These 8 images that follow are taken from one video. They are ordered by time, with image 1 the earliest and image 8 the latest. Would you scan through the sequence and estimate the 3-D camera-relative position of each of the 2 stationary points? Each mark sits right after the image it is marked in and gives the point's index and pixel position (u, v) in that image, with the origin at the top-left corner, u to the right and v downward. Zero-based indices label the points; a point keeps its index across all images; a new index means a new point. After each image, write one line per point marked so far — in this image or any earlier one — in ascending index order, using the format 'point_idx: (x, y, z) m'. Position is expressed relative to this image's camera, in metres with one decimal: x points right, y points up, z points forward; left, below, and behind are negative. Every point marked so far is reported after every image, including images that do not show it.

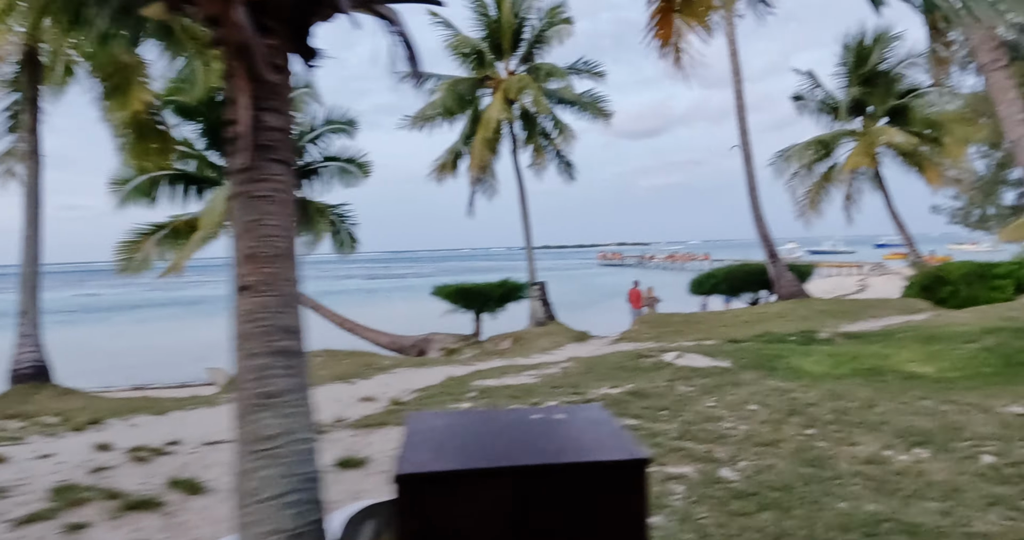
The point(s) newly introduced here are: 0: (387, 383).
0: (-1.5, -1.3, +7.7) m
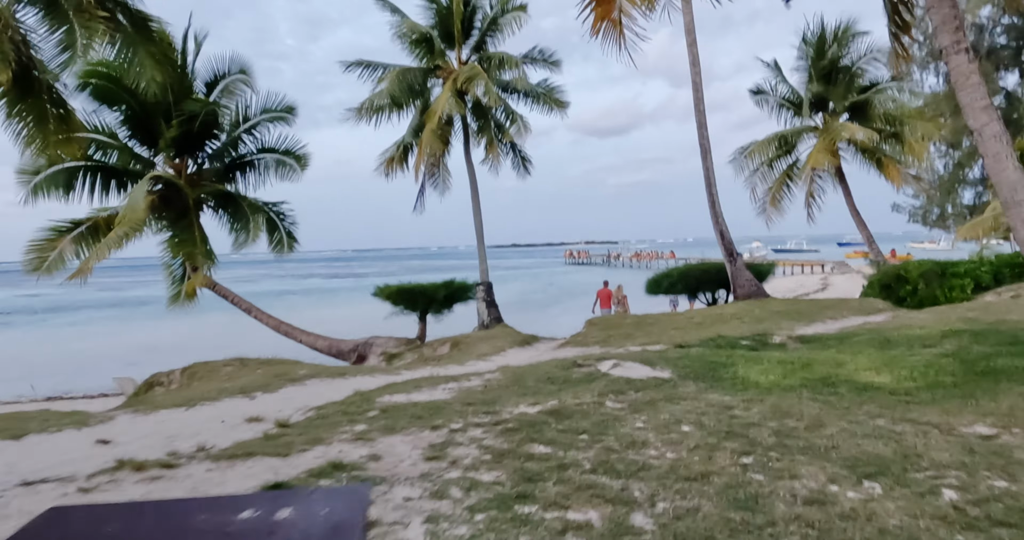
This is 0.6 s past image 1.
0: (-2.3, -1.3, +6.8) m
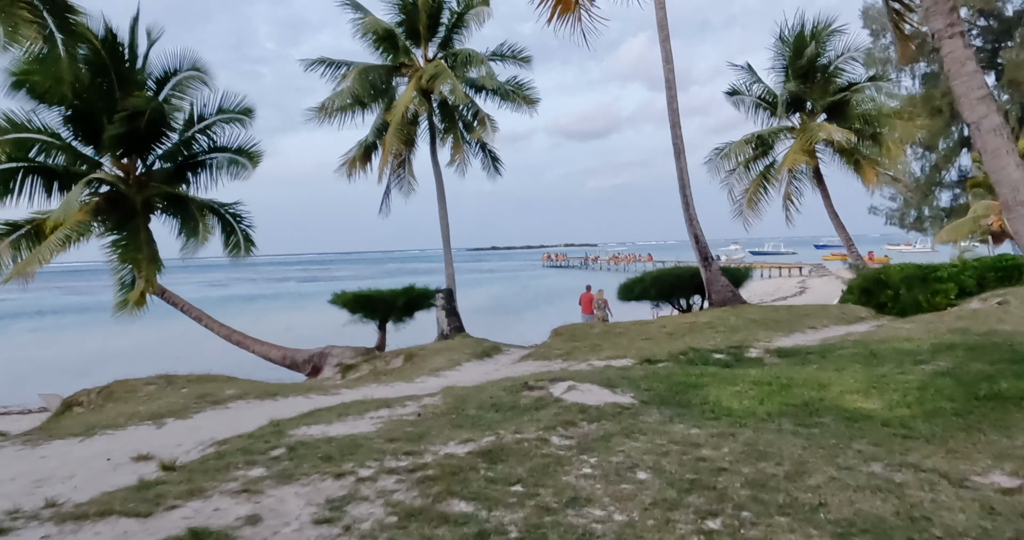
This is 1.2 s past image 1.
0: (-2.8, -1.4, +5.9) m
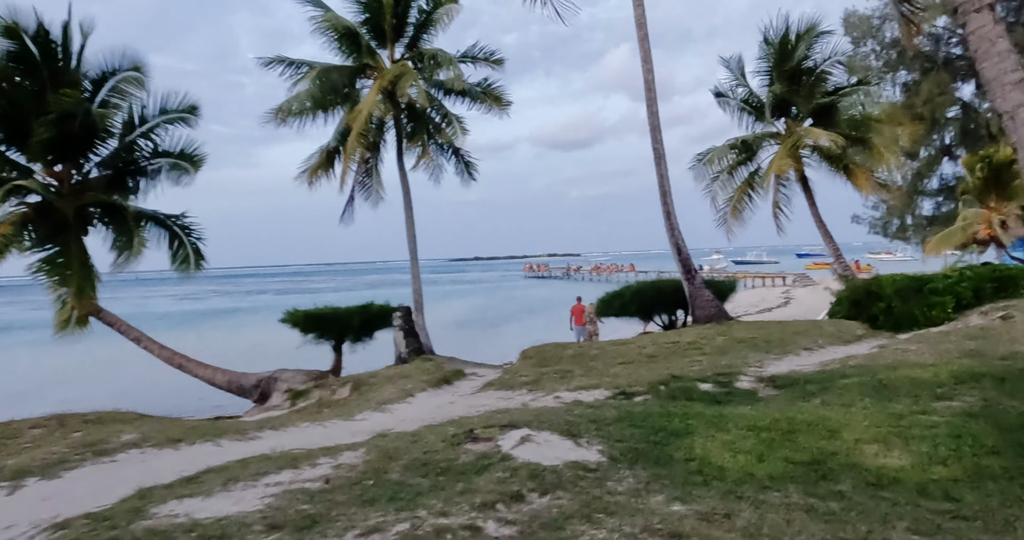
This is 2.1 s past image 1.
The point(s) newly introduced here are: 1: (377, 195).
0: (-3.3, -1.6, +4.7) m
1: (-3.8, +2.1, +18.6) m
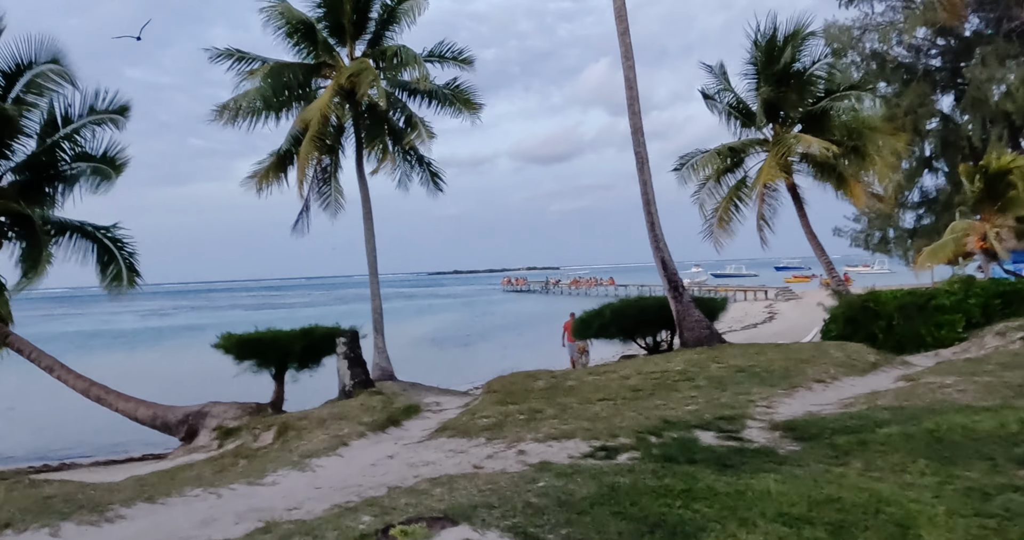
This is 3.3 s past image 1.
0: (-3.6, -1.7, +3.1) m
1: (-4.5, +1.7, +17.0) m
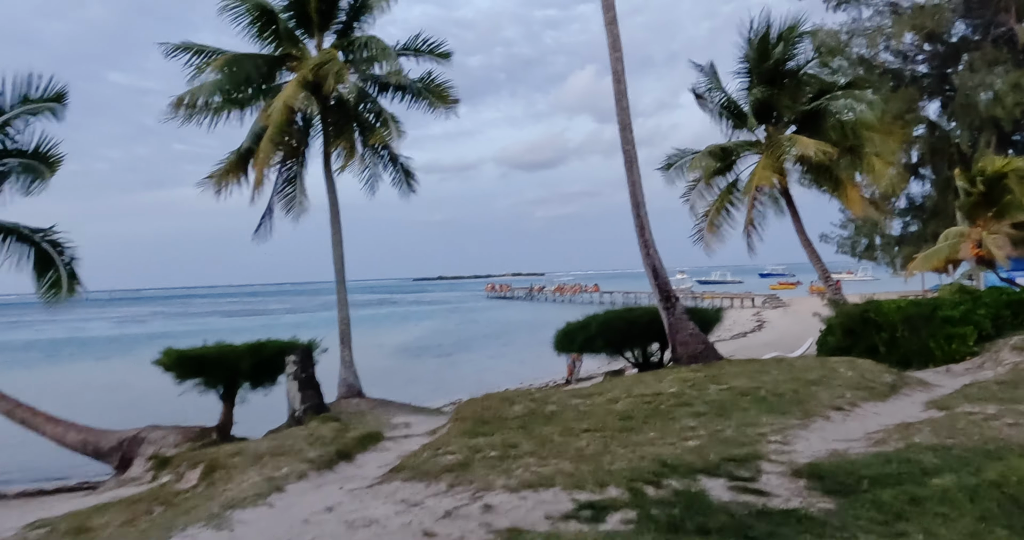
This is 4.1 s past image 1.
0: (-3.8, -1.8, +1.9) m
1: (-5.0, +1.5, +15.8) m
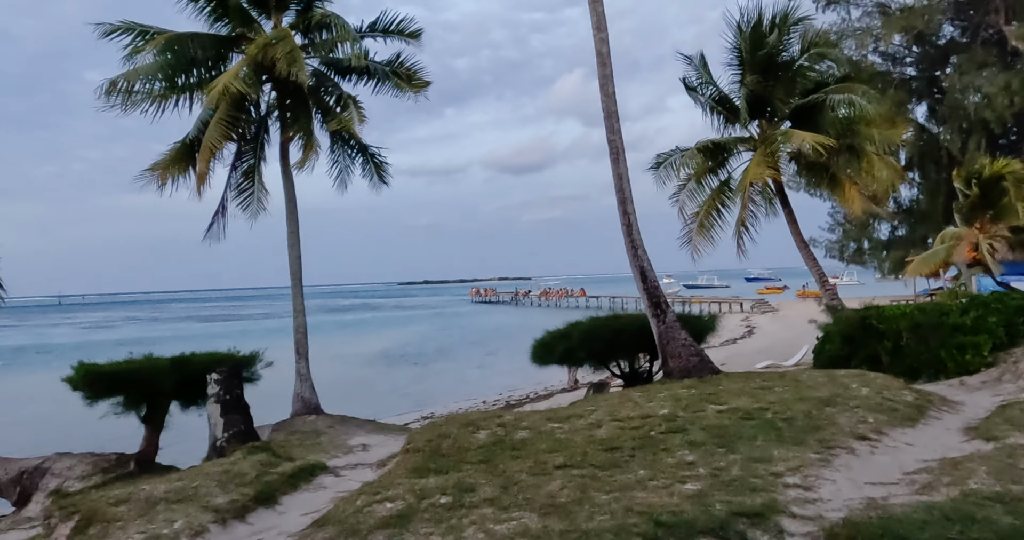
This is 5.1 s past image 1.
0: (-4.0, -1.7, +0.6) m
1: (-5.6, +1.4, +14.5) m
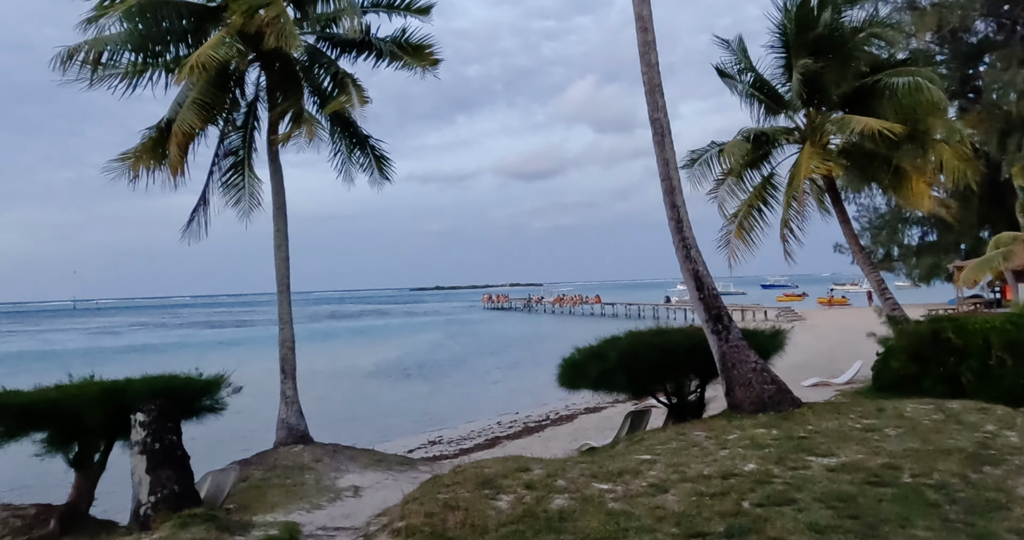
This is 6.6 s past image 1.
0: (-3.9, -1.7, -1.3) m
1: (-5.2, +1.3, +12.7) m
